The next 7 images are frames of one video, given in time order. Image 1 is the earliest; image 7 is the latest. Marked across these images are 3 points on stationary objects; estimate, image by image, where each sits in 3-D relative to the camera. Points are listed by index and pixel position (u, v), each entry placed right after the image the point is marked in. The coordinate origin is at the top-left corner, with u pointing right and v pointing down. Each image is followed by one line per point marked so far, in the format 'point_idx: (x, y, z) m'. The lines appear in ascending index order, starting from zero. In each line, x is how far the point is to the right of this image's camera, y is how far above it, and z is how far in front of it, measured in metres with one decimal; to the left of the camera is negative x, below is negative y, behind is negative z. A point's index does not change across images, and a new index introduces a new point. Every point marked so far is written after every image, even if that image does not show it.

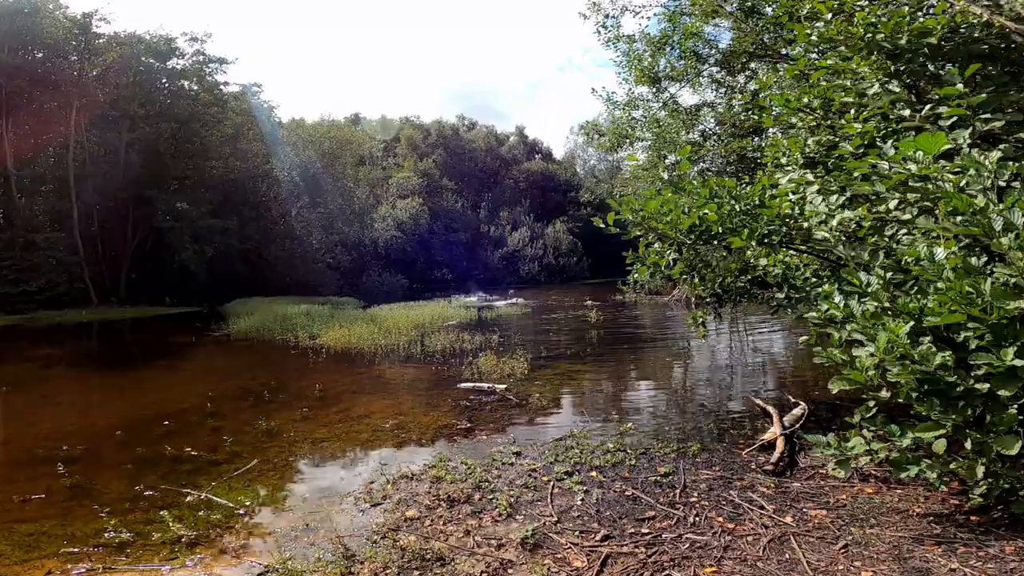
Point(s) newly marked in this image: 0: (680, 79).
0: (+3.7, +4.7, +13.5) m
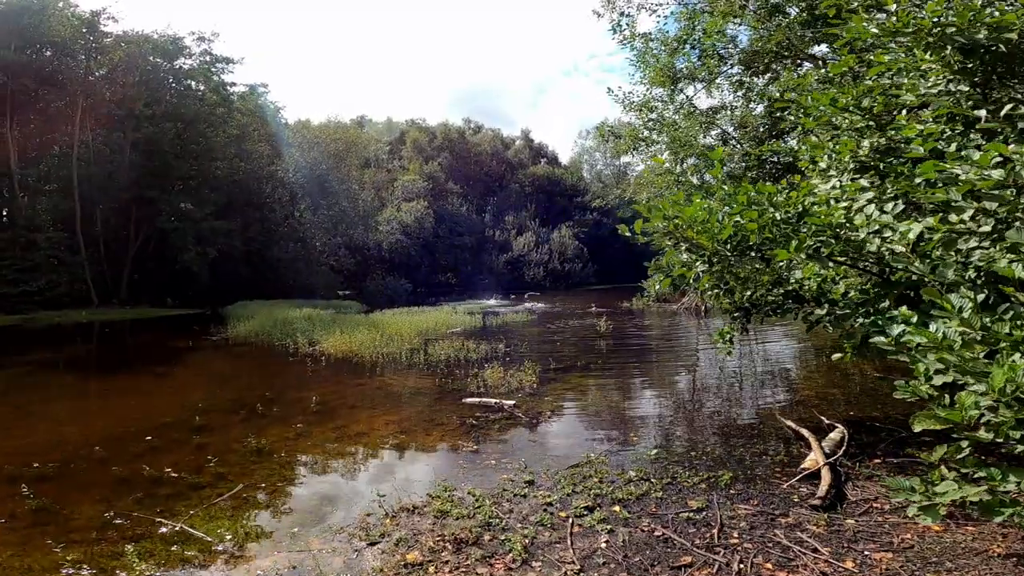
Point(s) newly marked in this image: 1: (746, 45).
0: (+4.0, +4.5, +13.0) m
1: (+4.6, +4.7, +12.1) m
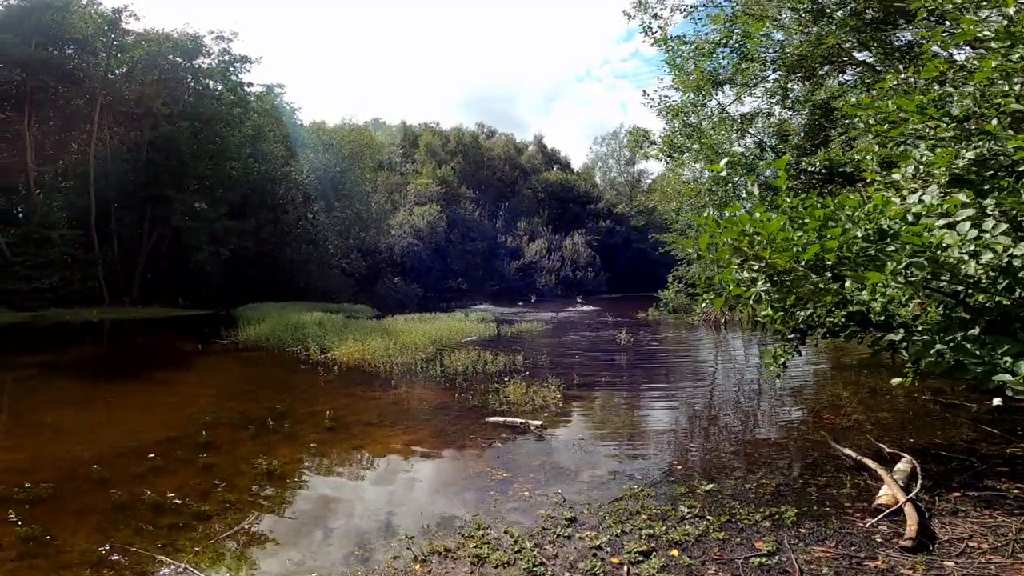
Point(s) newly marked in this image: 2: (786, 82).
0: (+4.5, +4.2, +12.5) m
1: (+5.2, +4.4, +11.6) m
2: (+5.4, +4.2, +12.3) m
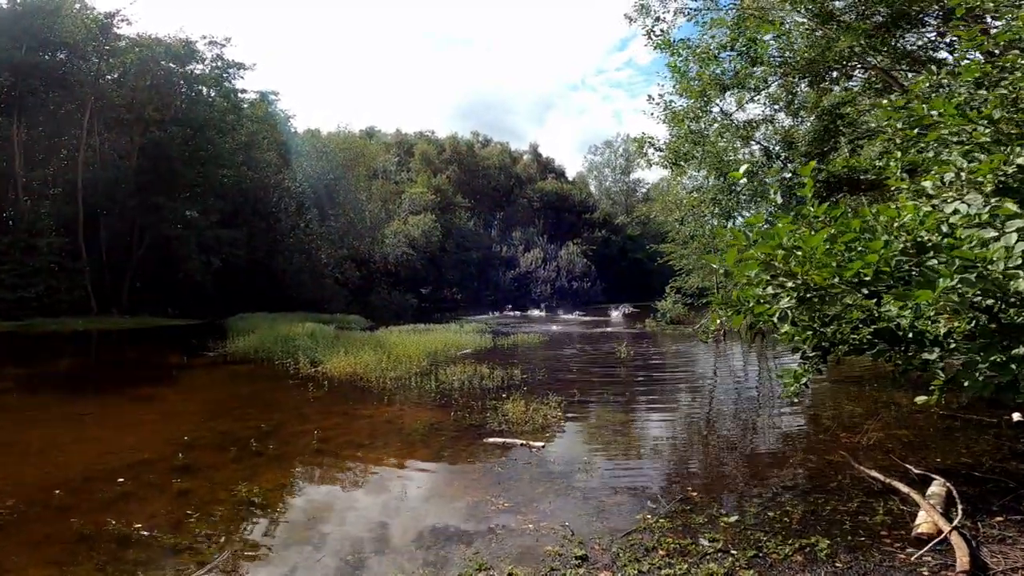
0: (+4.5, +3.9, +12.1) m
1: (+5.1, +4.2, +11.3) m
2: (+5.4, +3.9, +12.0) m
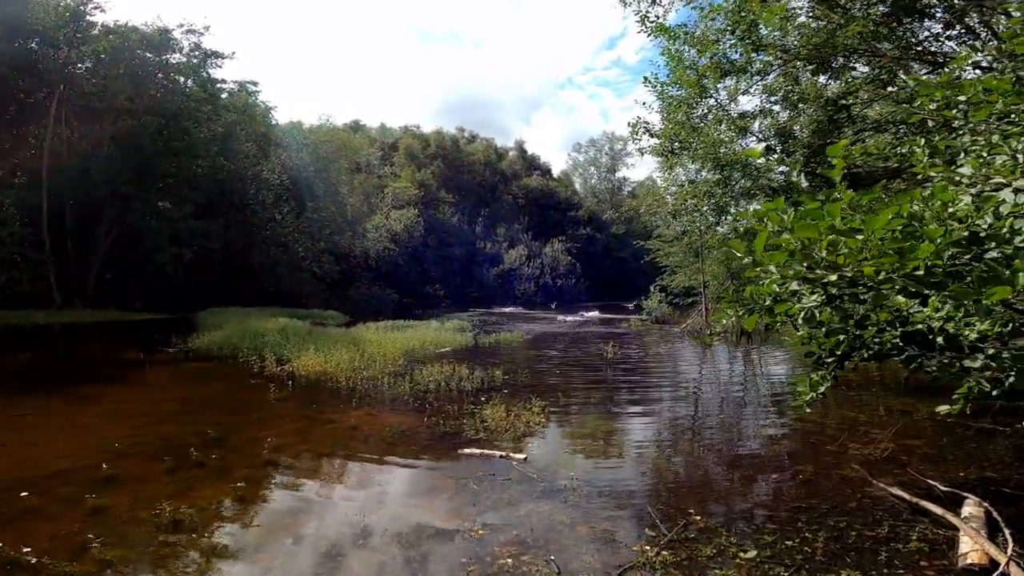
0: (+4.2, +4.0, +11.4) m
1: (+4.9, +4.2, +10.6) m
2: (+5.1, +4.0, +11.3) m
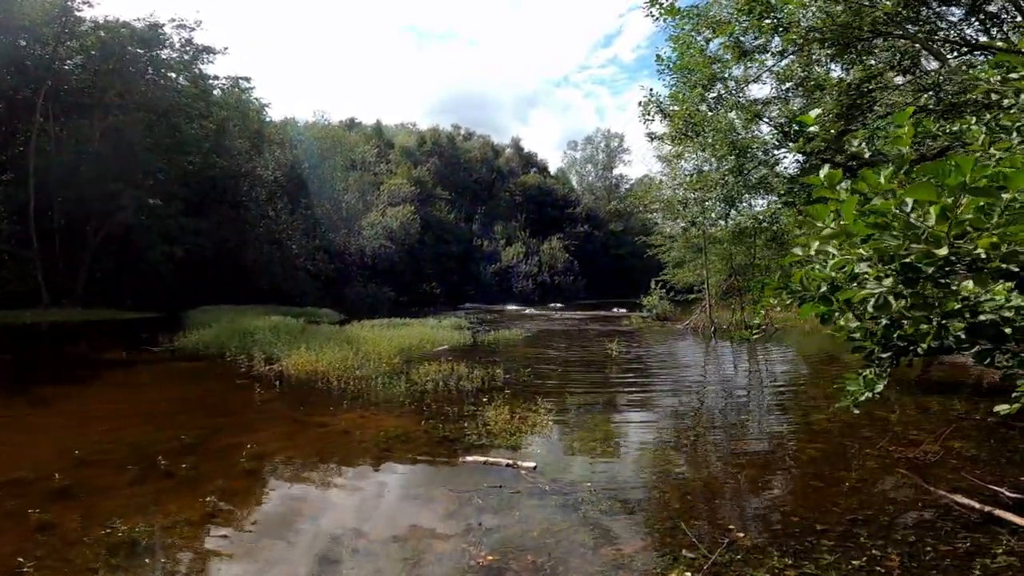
0: (+4.2, +4.1, +10.8) m
1: (+4.9, +4.4, +10.0) m
2: (+5.1, +4.1, +10.7) m
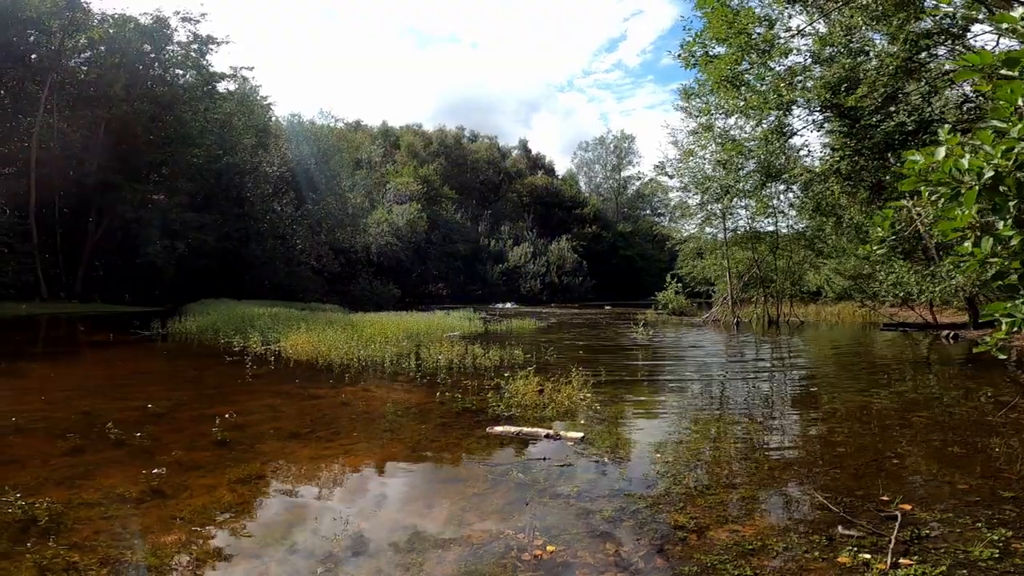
0: (+4.6, +4.6, +9.8) m
1: (+5.2, +4.8, +8.9) m
2: (+5.5, +4.6, +9.6) m
